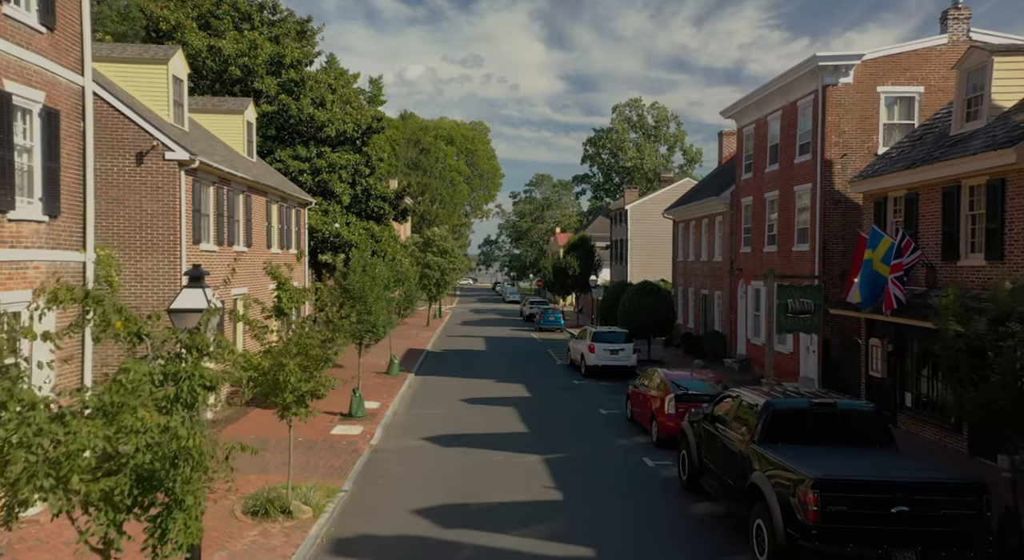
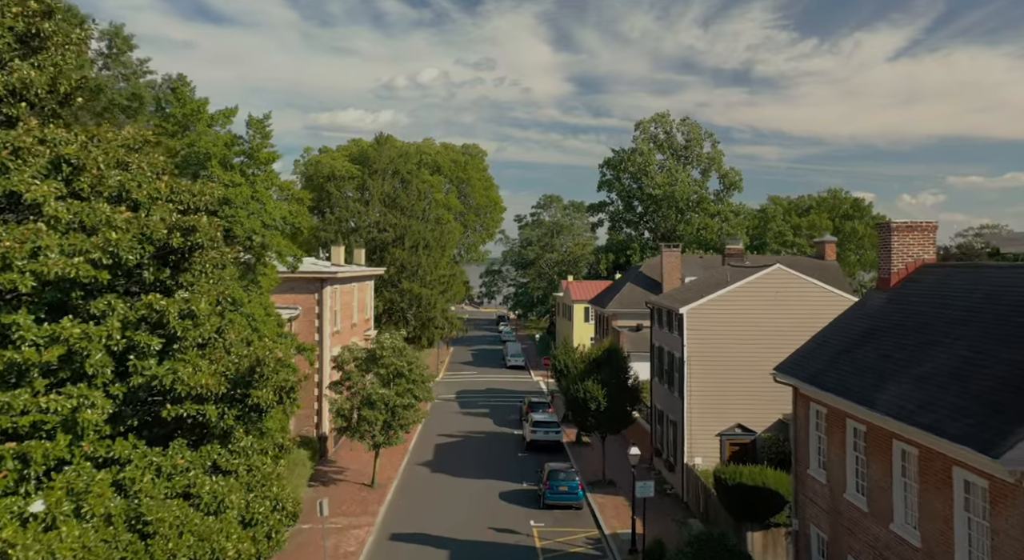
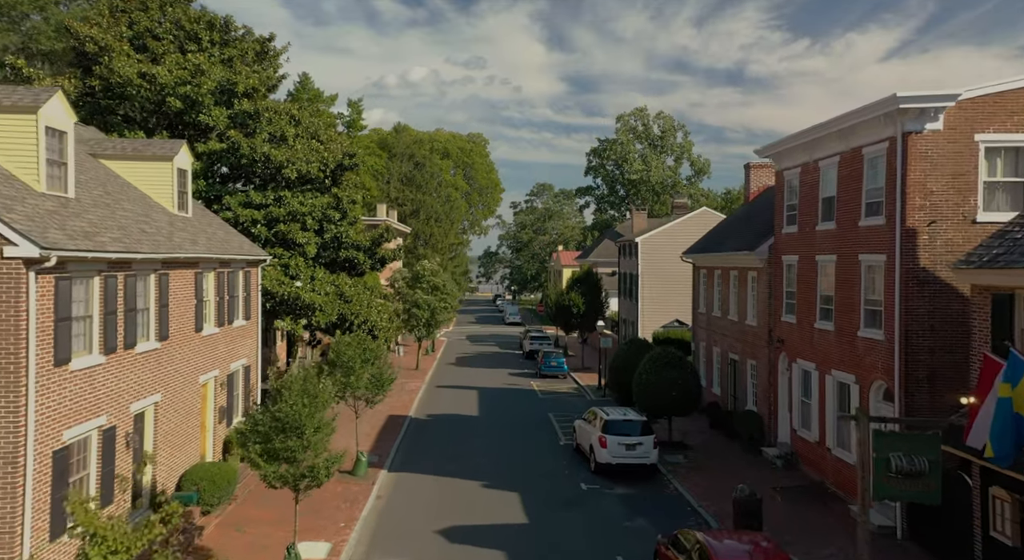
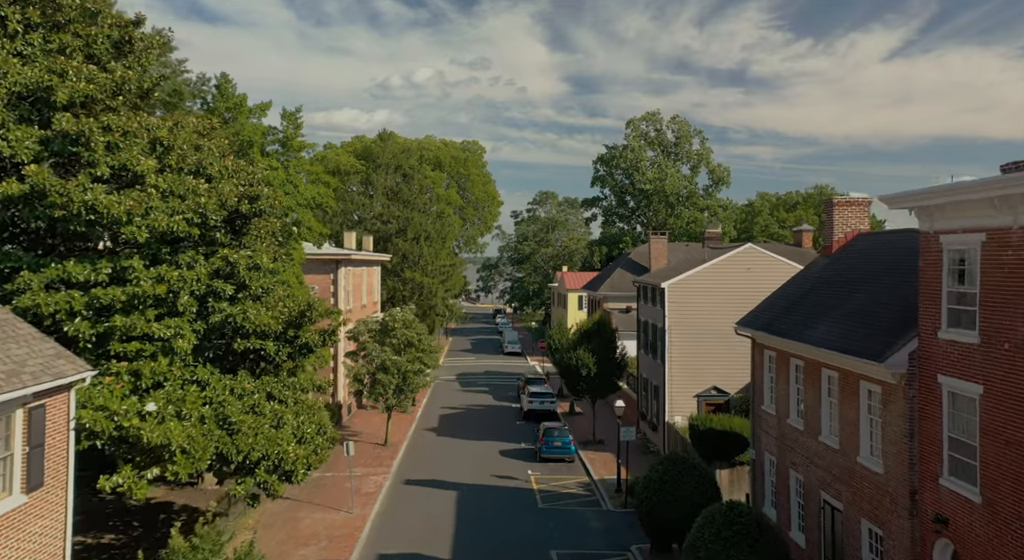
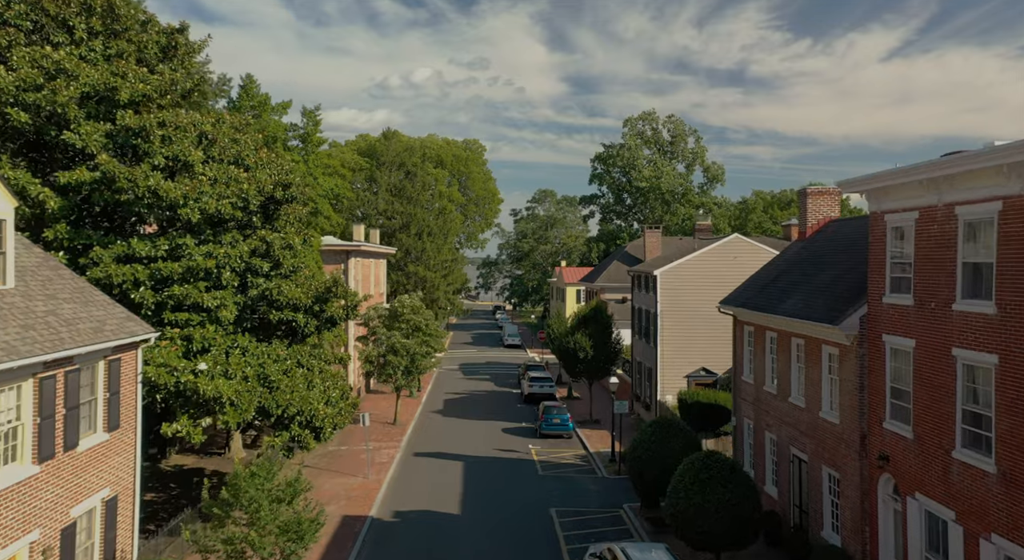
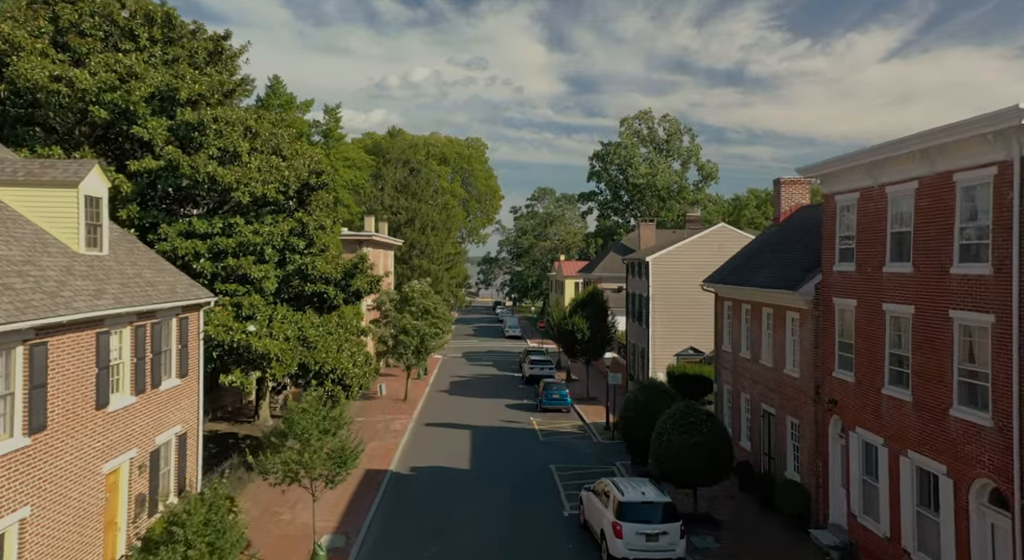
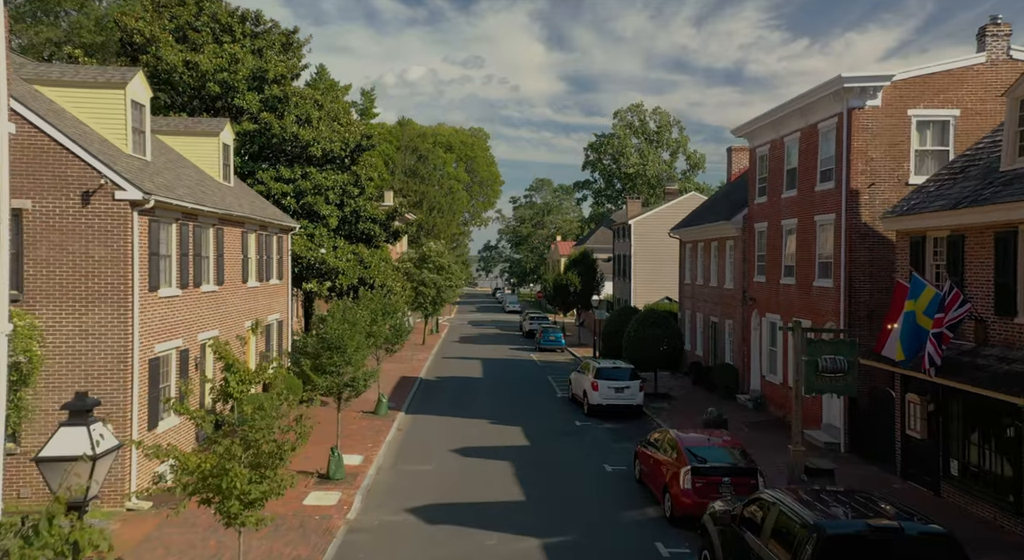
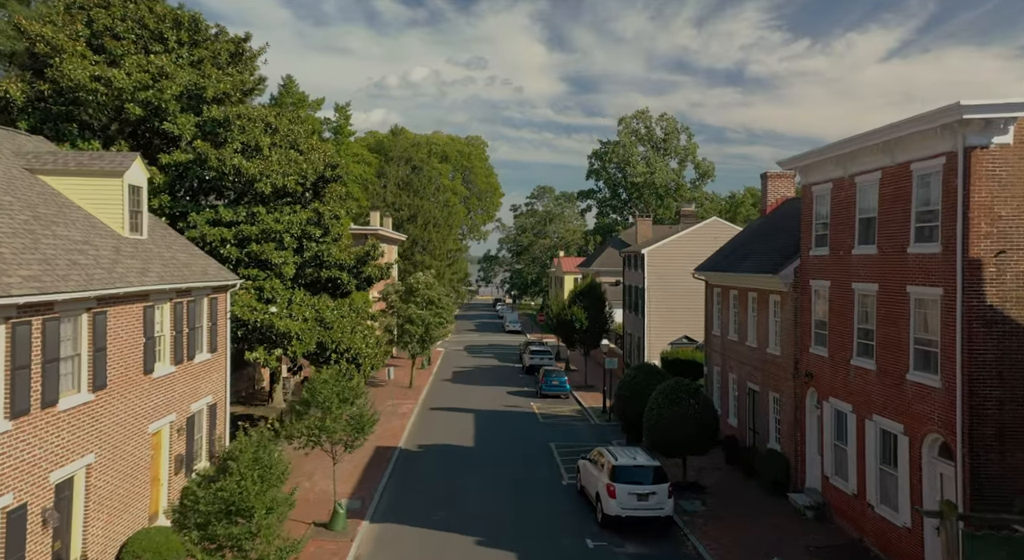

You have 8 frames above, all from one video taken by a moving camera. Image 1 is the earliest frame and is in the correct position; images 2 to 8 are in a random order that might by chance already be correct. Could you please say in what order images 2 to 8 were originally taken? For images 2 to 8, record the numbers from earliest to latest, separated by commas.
7, 3, 8, 6, 5, 4, 2
